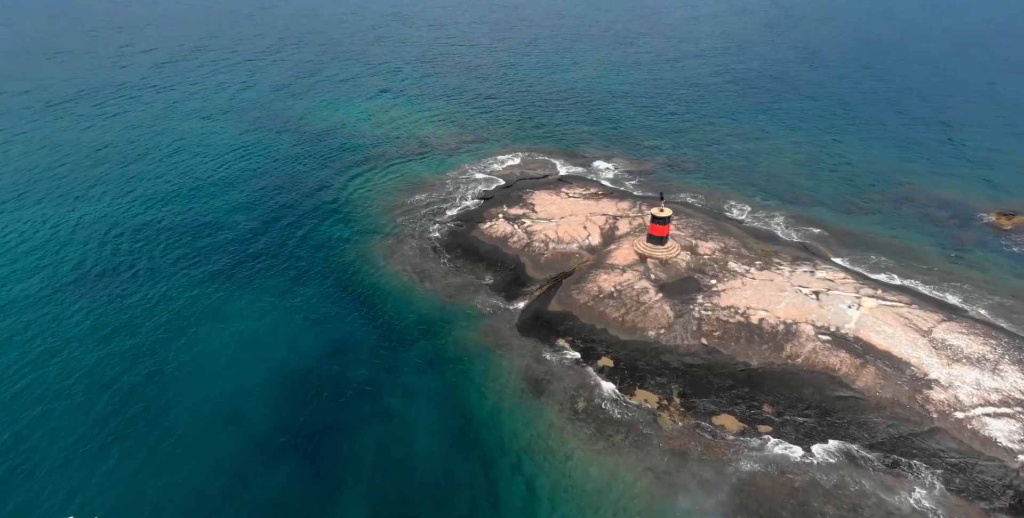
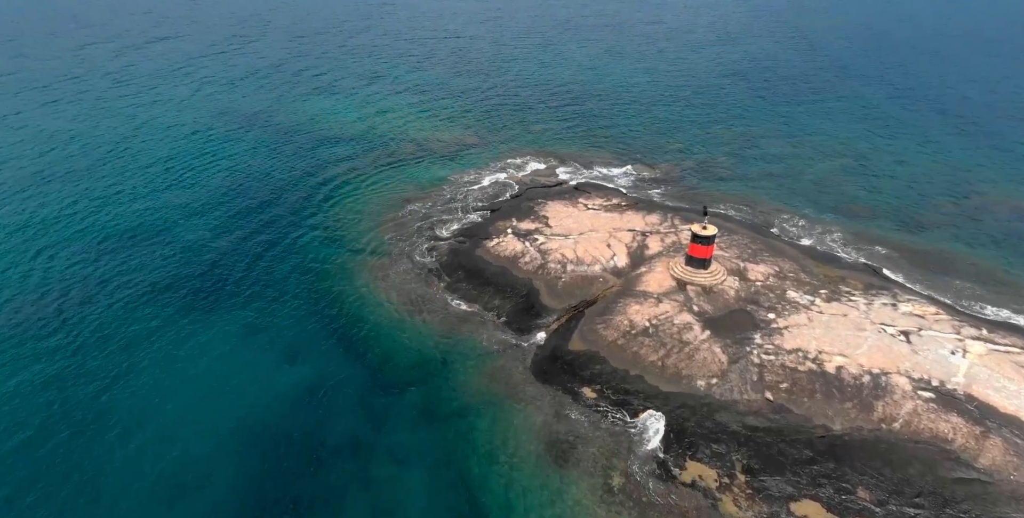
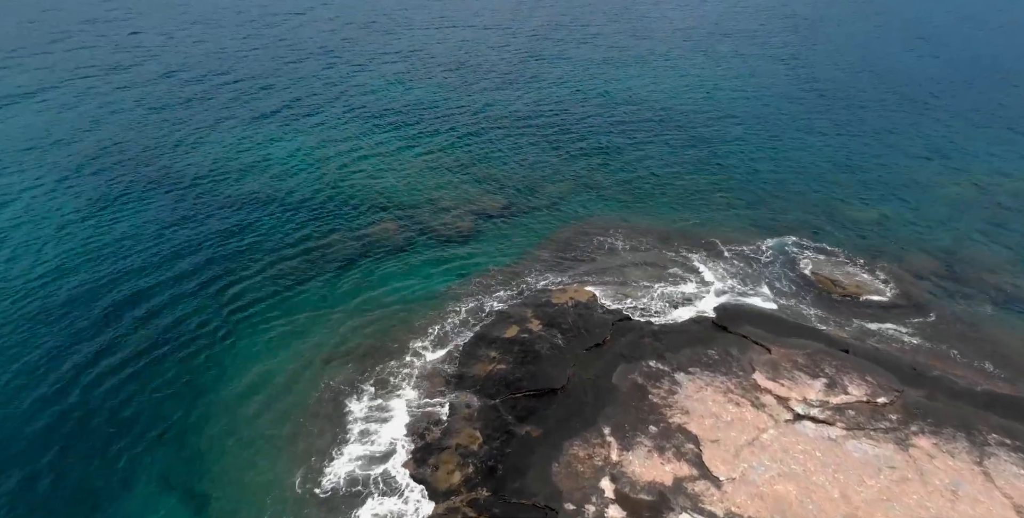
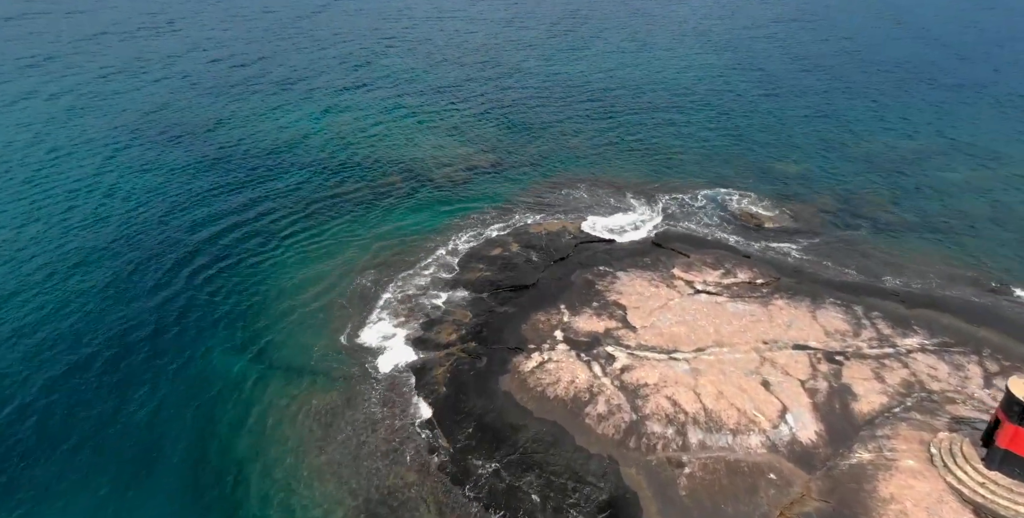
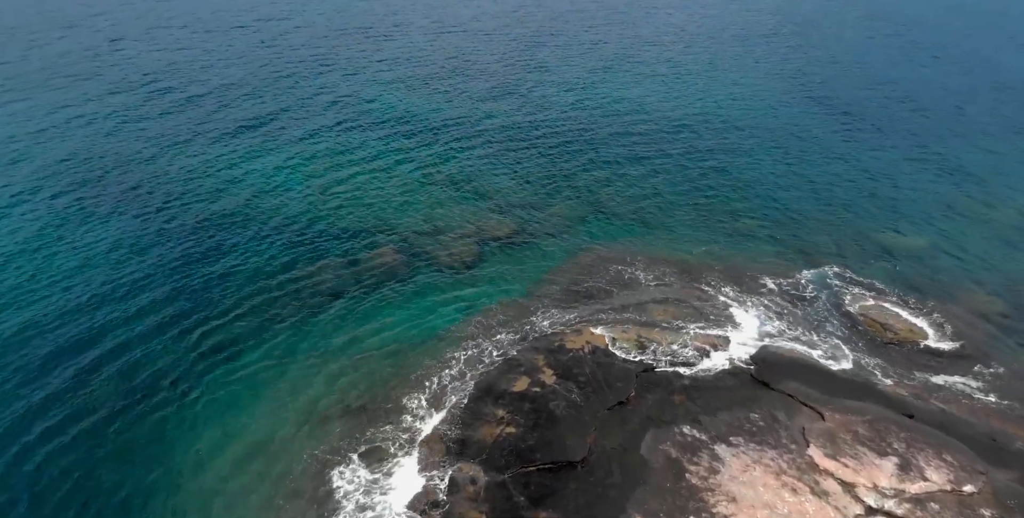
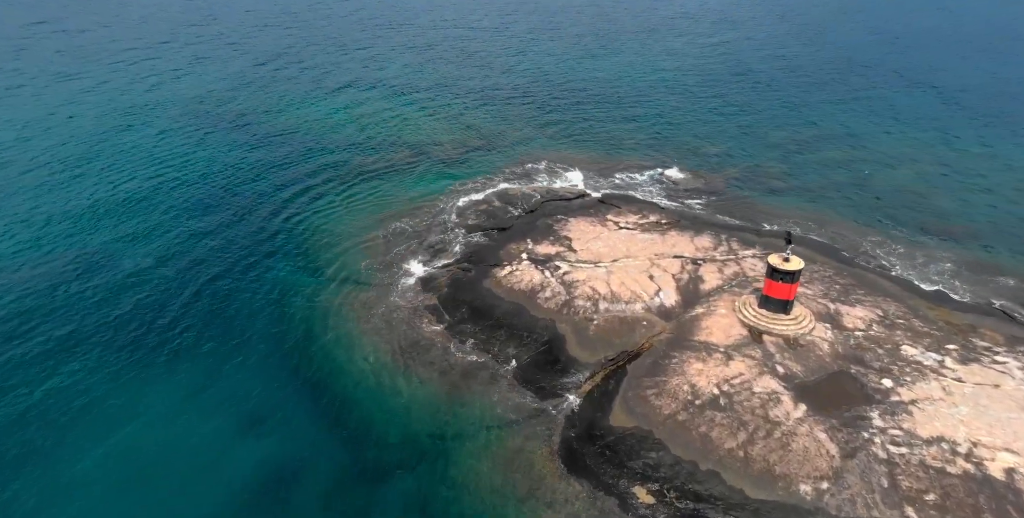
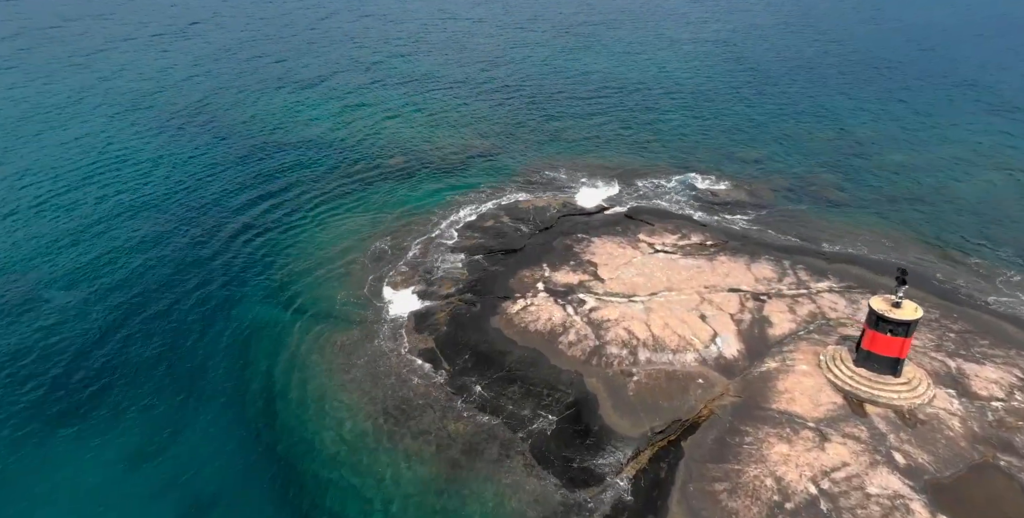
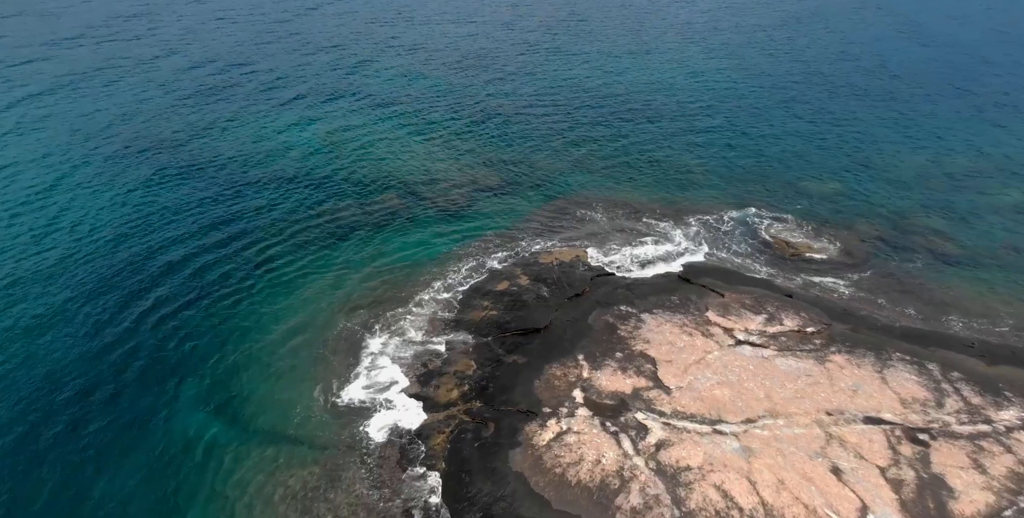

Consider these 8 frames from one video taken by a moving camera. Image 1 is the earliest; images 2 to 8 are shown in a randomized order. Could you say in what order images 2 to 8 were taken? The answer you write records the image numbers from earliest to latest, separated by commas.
2, 6, 7, 4, 8, 3, 5
